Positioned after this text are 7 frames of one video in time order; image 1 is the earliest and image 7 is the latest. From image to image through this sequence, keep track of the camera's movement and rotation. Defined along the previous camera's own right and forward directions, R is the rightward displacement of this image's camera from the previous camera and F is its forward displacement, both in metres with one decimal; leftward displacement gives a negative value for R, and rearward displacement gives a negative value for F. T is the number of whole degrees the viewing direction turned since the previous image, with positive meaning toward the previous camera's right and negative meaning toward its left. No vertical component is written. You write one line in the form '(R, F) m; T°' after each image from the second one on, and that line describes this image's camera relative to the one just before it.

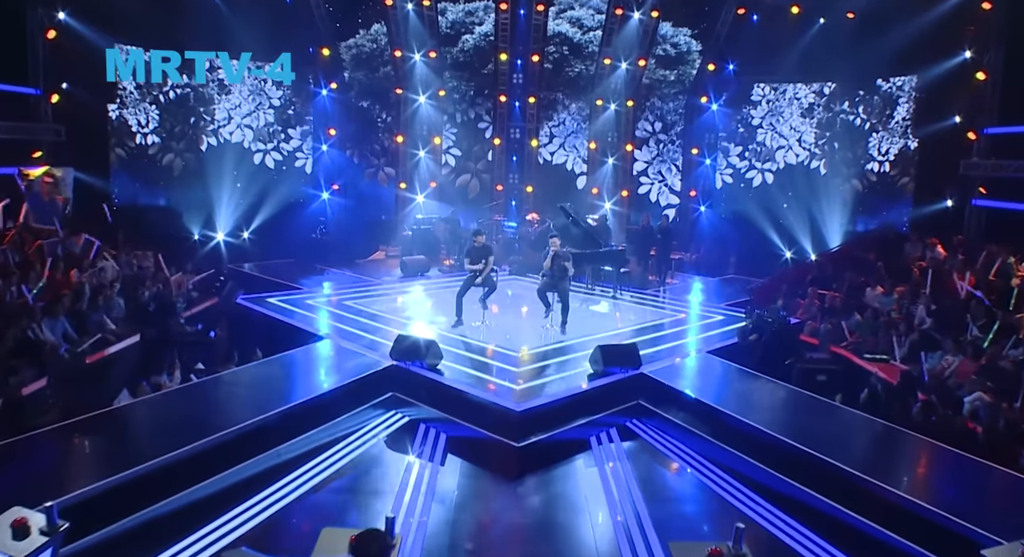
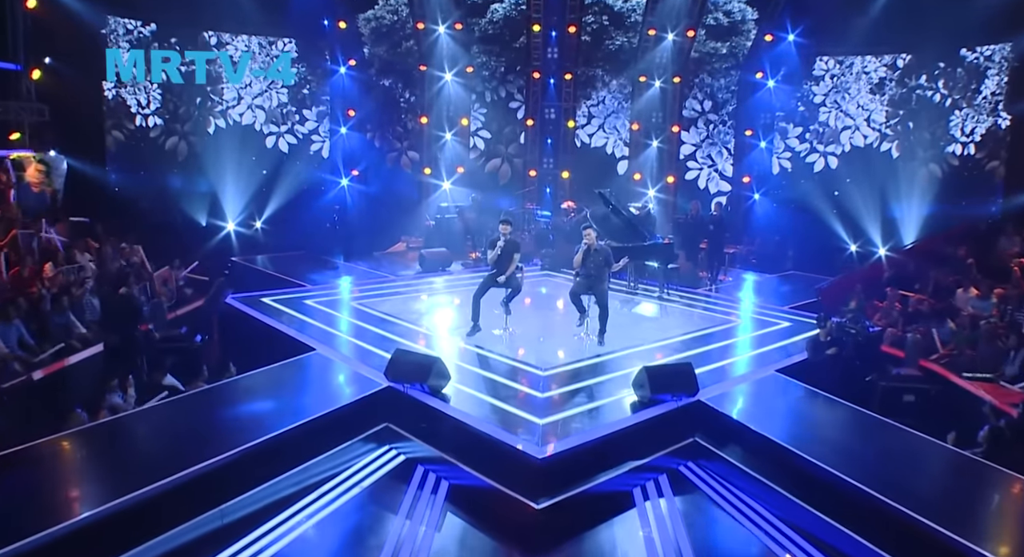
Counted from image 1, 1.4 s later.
(+0.1, +0.9) m; -3°
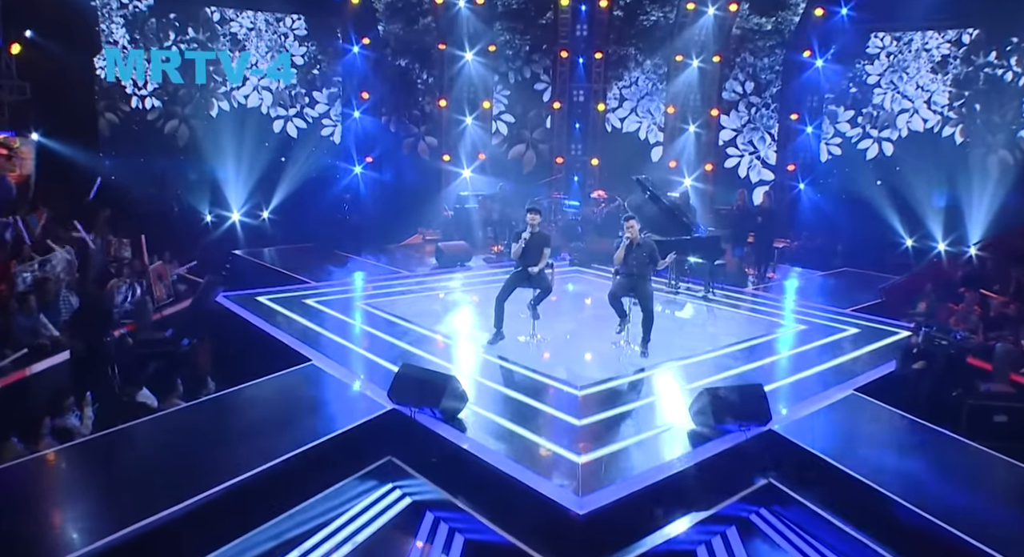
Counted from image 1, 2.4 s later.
(-0.1, +0.7) m; -2°
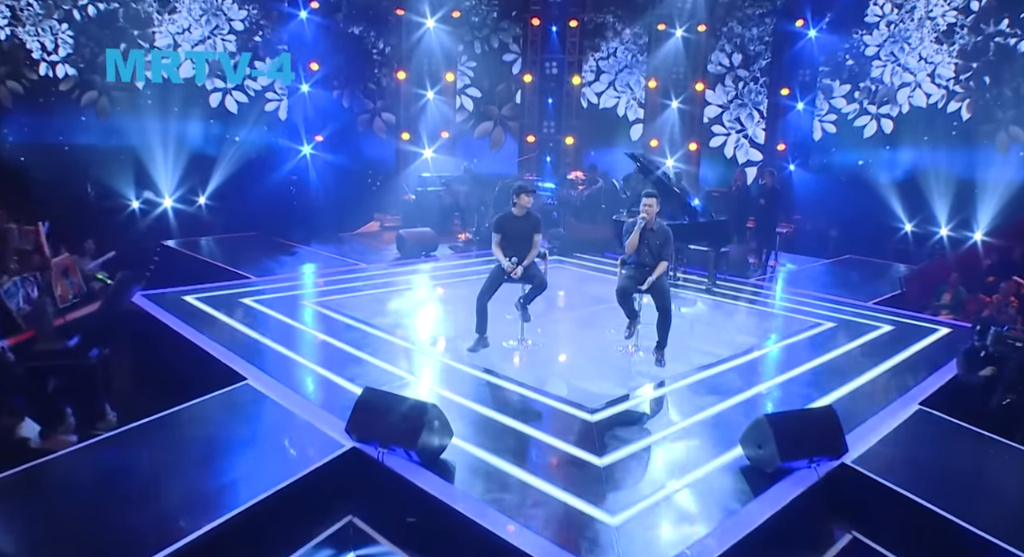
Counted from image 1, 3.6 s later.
(-0.2, +1.0) m; +4°
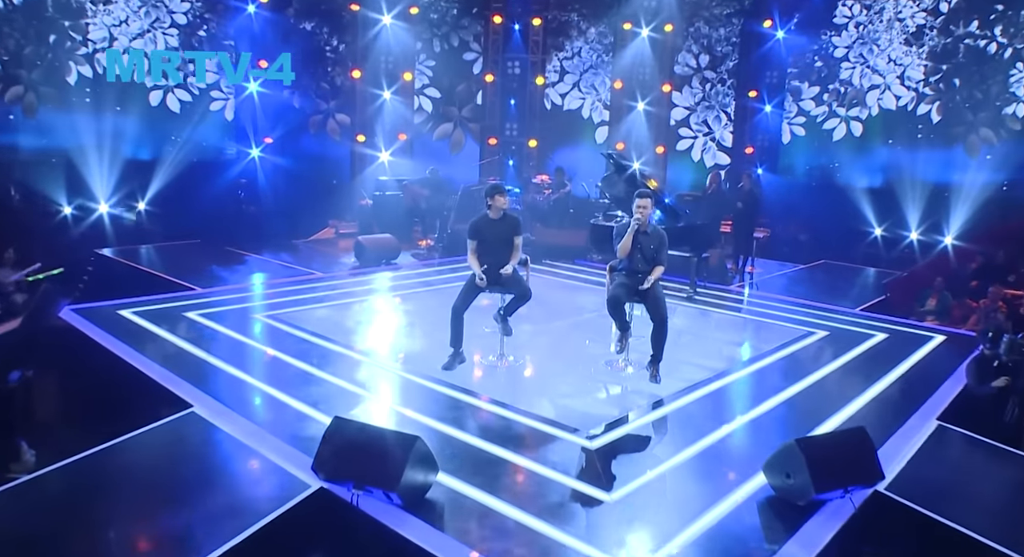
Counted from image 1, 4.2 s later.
(-0.1, +0.5) m; +4°
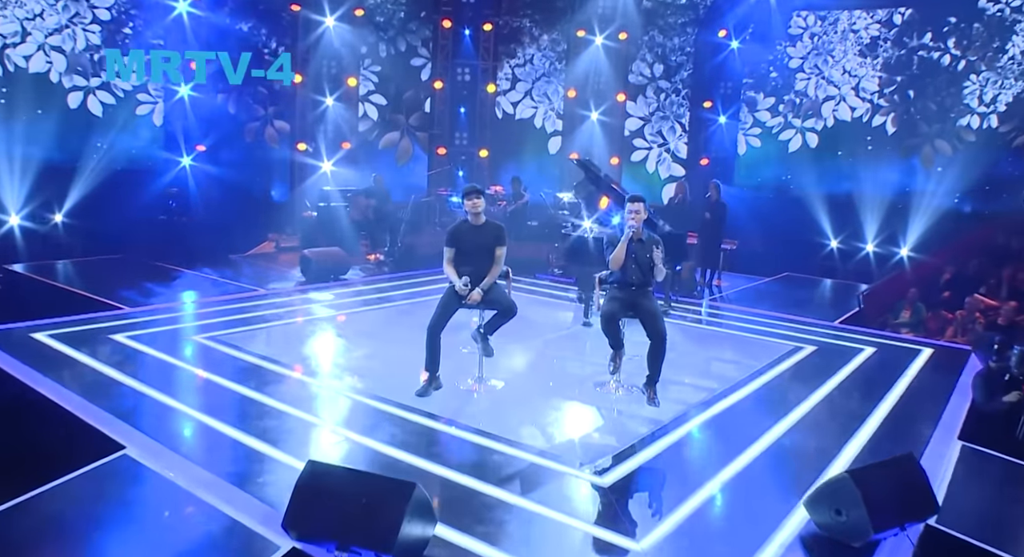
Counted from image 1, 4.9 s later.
(-0.1, +0.5) m; +5°
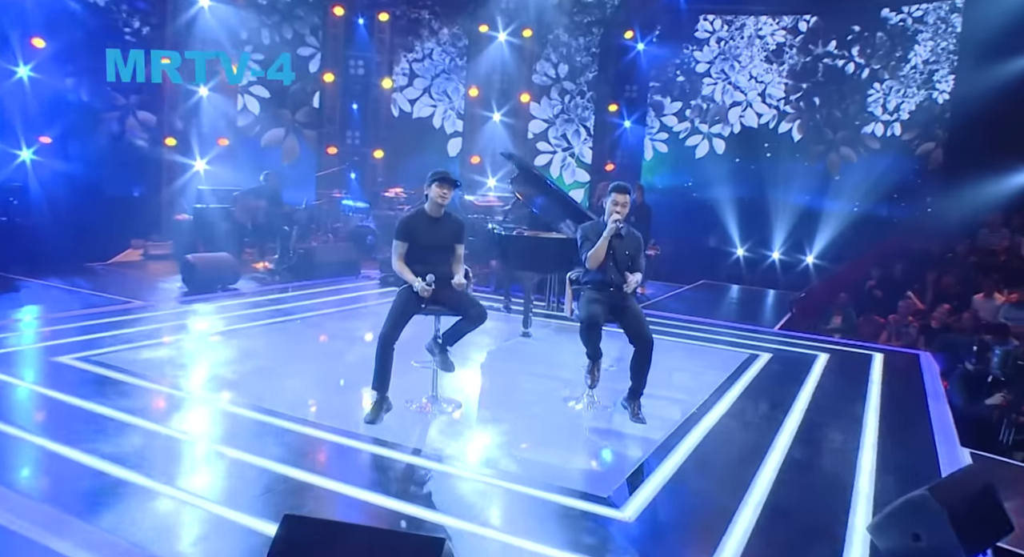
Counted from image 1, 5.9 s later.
(-0.3, +0.7) m; +11°
